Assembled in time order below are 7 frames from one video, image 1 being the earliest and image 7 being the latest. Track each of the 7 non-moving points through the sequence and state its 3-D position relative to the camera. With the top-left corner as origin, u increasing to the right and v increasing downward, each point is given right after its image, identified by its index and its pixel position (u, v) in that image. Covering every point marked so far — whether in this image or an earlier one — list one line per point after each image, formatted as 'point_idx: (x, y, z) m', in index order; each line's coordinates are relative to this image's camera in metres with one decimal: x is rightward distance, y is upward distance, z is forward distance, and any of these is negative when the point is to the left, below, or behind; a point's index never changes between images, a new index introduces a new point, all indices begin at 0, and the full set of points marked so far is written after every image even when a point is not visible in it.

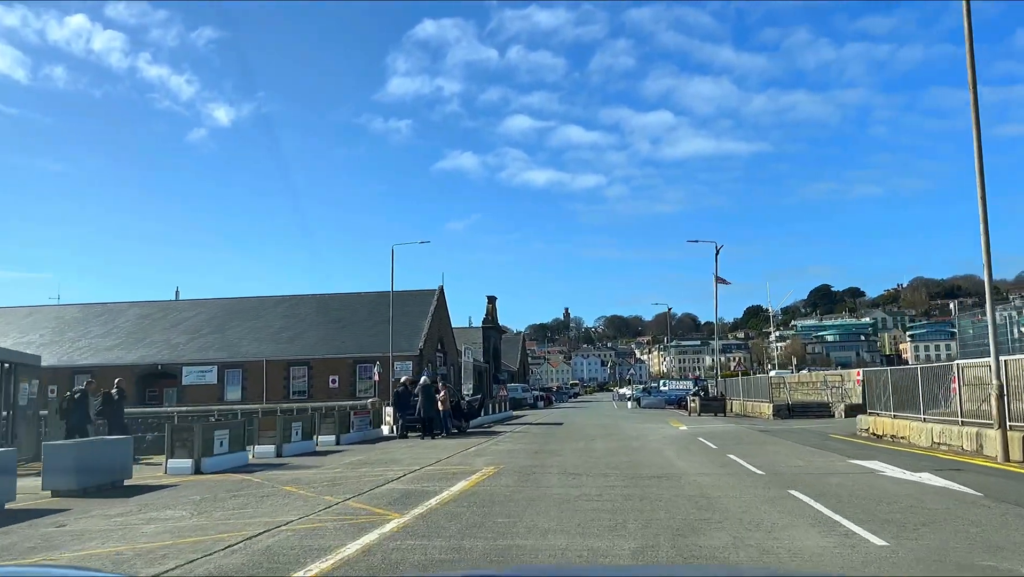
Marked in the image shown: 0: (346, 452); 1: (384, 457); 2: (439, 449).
0: (-4.3, -4.2, +19.8) m
1: (-2.9, -3.9, +17.6) m
2: (-1.8, -4.1, +19.6) m
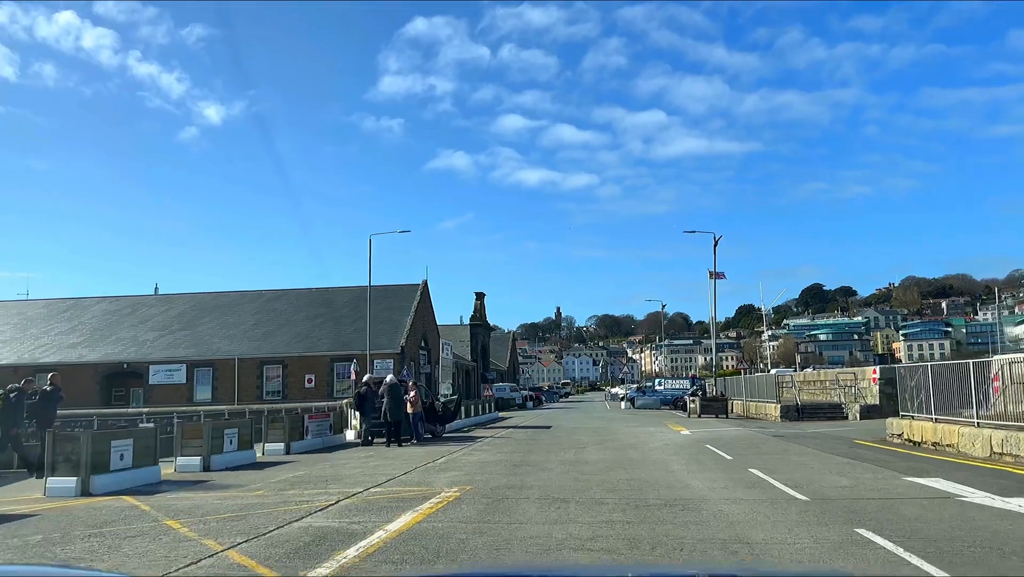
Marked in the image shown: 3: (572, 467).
0: (-4.8, -3.8, +16.7) m
1: (-3.4, -3.5, +14.5) m
2: (-2.3, -3.7, +16.5) m
3: (+1.1, -3.3, +14.0) m
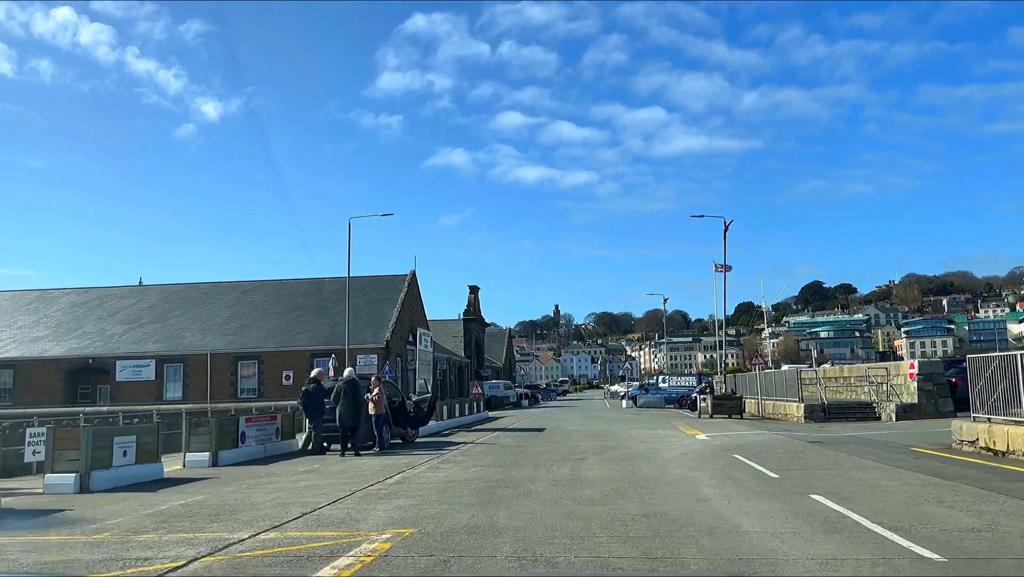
0: (-5.2, -3.2, +12.9) m
1: (-3.8, -2.9, +10.7) m
2: (-2.7, -3.1, +12.7) m
3: (+0.7, -2.7, +10.3) m
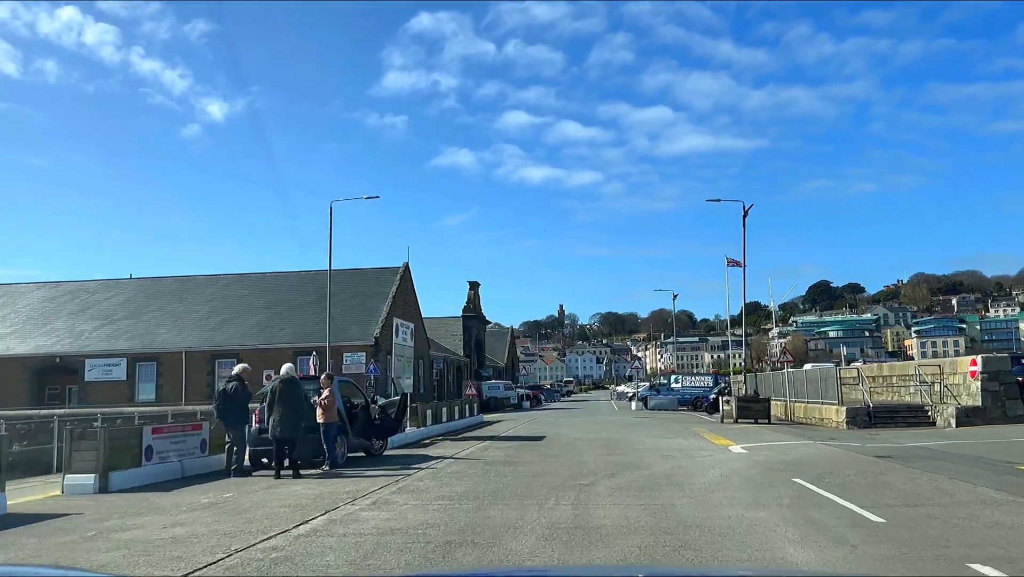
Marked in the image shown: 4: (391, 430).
0: (-5.4, -2.7, +9.0) m
1: (-4.1, -2.4, +6.8) m
2: (-3.0, -2.6, +8.9) m
3: (+0.4, -2.2, +6.4) m
4: (-2.6, -3.0, +16.4) m
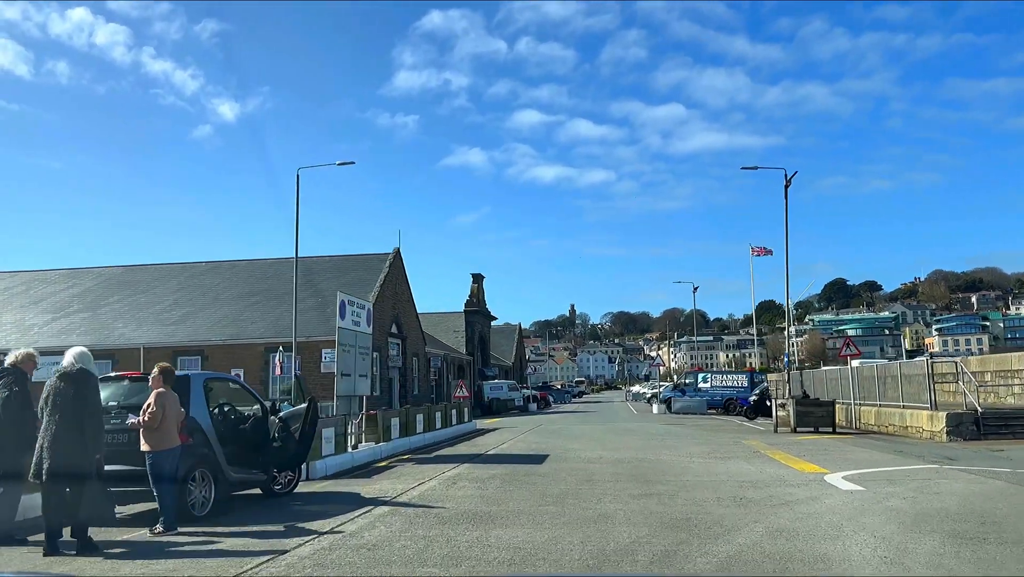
0: (-5.8, -2.0, +3.2) m
1: (-4.5, -1.7, +1.0) m
2: (-3.4, -1.9, +3.0) m
3: (0.0, -1.4, +0.4) m
4: (-2.9, -2.3, +10.6) m
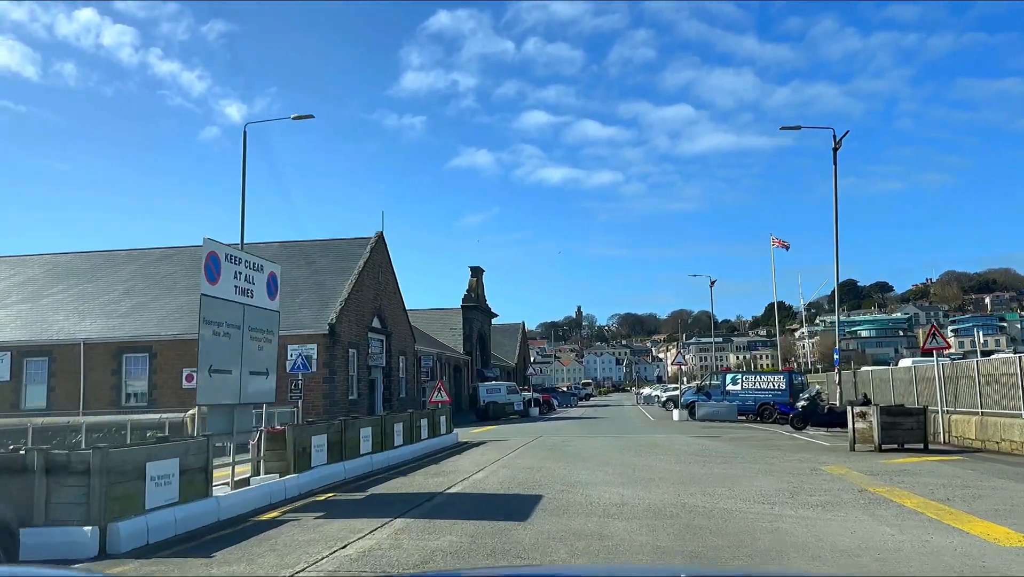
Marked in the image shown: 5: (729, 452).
0: (-6.2, -1.3, -2.4) m
1: (-4.9, -0.9, -4.6) m
2: (-3.8, -1.2, -2.6) m
3: (-0.5, -0.7, -5.2) m
4: (-3.3, -1.6, +4.9) m
5: (+4.9, -3.6, +17.0) m
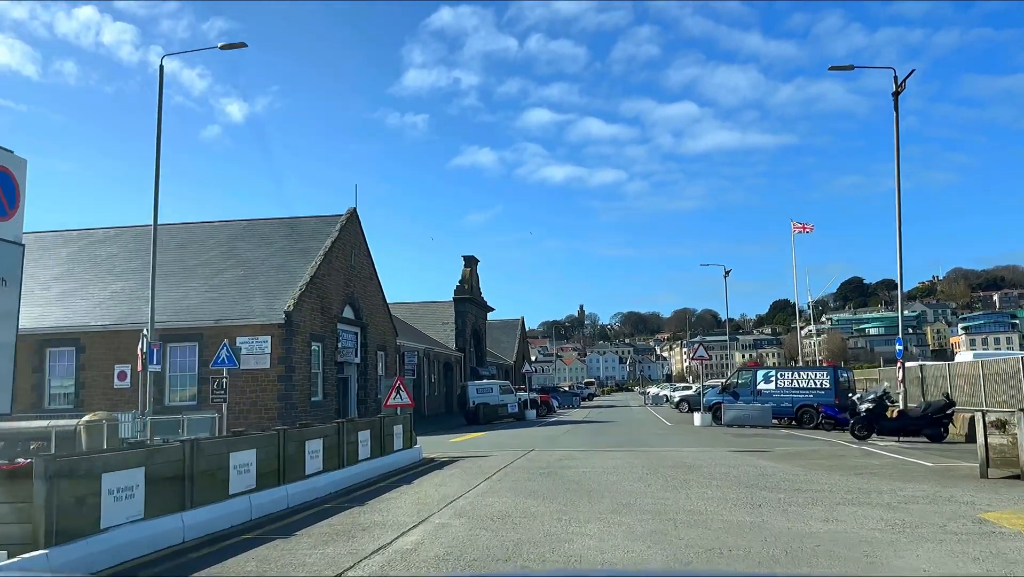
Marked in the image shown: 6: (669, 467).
0: (-6.7, -0.6, -7.7) m
1: (-5.4, -0.2, -9.9) m
2: (-4.3, -0.5, -7.9) m
3: (-0.9, 0.0, -10.5) m
4: (-3.7, -0.9, -0.4) m
5: (+4.4, -2.8, +11.7) m
6: (+2.8, -3.1, +13.4) m
